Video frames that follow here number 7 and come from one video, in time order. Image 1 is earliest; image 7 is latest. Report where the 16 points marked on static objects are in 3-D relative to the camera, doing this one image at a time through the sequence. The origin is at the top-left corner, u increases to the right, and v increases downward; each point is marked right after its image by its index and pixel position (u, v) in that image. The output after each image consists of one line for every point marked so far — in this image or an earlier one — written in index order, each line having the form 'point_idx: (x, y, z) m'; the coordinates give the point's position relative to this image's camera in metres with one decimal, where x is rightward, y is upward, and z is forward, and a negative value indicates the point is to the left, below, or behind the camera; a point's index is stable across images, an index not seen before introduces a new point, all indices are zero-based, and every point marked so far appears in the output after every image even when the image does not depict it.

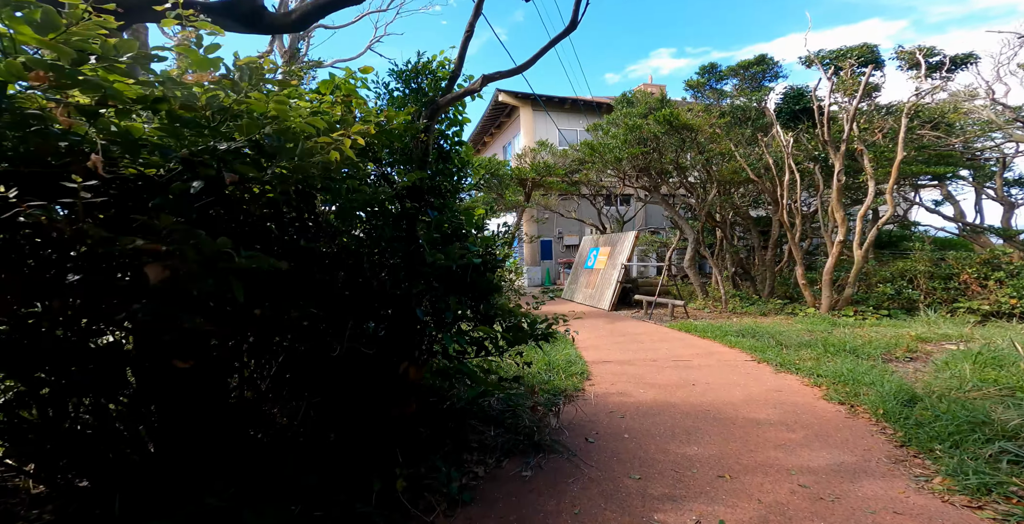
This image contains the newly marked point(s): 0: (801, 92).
0: (+6.8, +4.0, +11.6) m
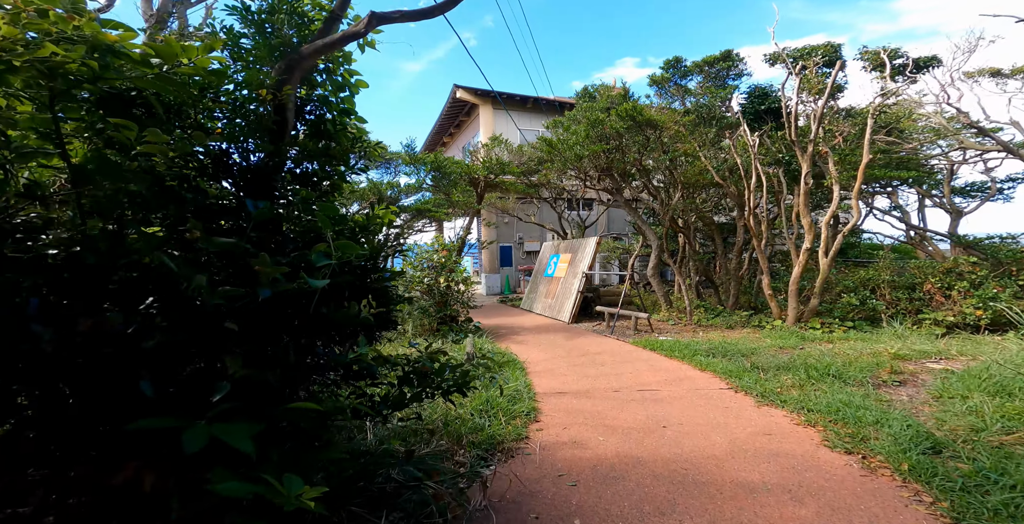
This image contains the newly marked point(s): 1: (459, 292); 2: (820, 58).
0: (+5.7, +3.8, +11.1) m
1: (-1.0, -0.6, +8.9) m
2: (+6.6, +4.4, +10.7) m
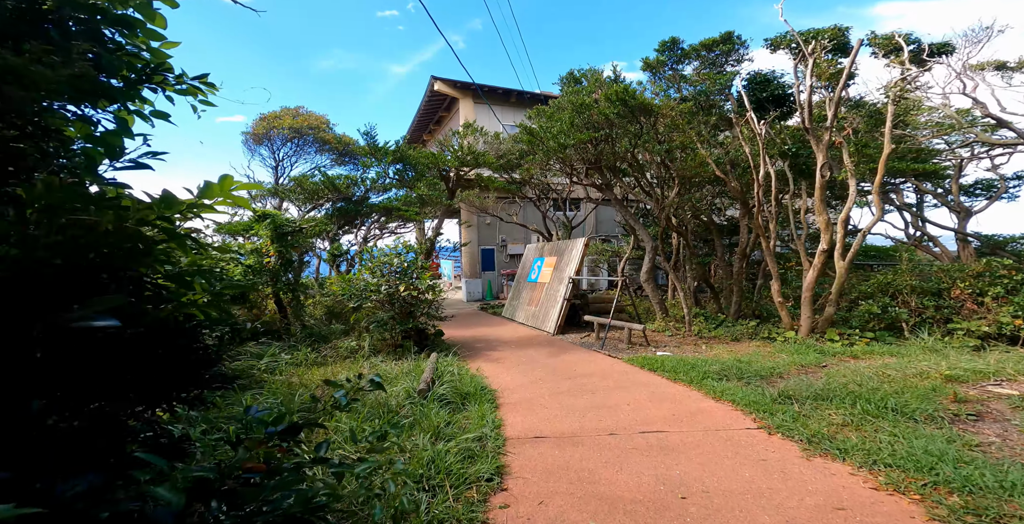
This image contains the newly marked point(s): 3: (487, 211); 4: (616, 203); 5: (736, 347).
0: (+5.3, +3.8, +10.1) m
1: (-1.3, -0.7, +7.6) m
2: (+6.2, +4.3, +9.7) m
3: (-0.7, +1.4, +13.1) m
4: (+2.1, +1.2, +9.9) m
5: (+3.3, -1.2, +7.2) m
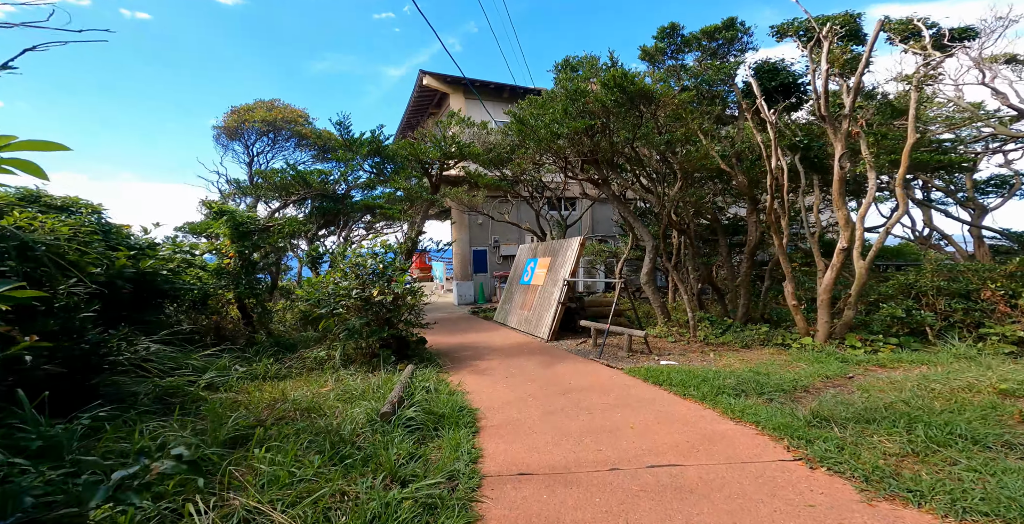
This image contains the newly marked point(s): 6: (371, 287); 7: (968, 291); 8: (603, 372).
0: (+5.1, +3.8, +9.5) m
1: (-1.5, -0.7, +6.9) m
2: (+6.0, +4.3, +9.1) m
3: (-0.9, +1.3, +12.4) m
4: (+1.9, +1.2, +9.2) m
5: (+3.1, -1.2, +6.5) m
6: (-1.9, -0.3, +6.7) m
7: (+6.5, -0.4, +7.0) m
8: (+1.1, -1.3, +5.9) m
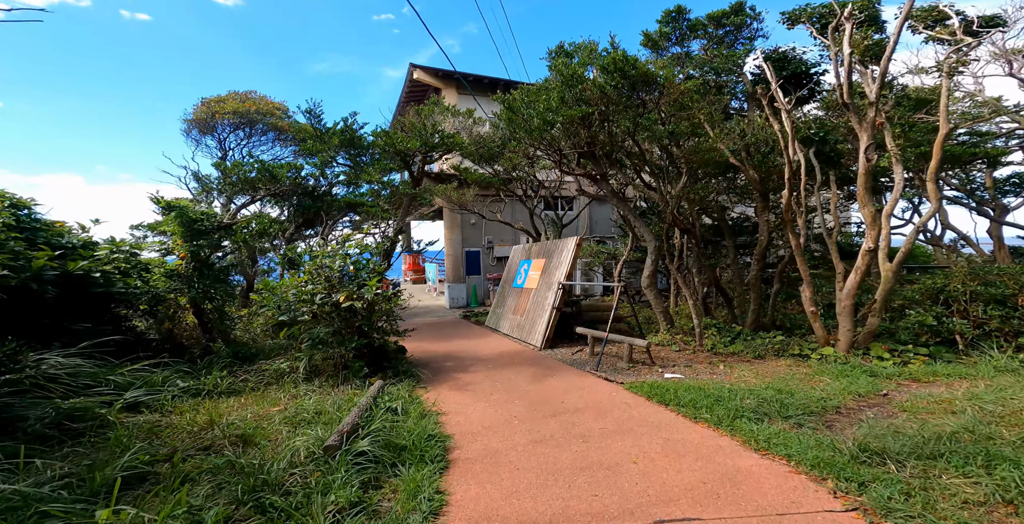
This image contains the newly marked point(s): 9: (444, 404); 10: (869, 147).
0: (+4.9, +3.7, +8.8) m
1: (-1.7, -0.7, +6.2) m
2: (+5.8, +4.3, +8.4) m
3: (-1.1, +1.3, +11.7) m
4: (+1.7, +1.1, +8.6) m
5: (+2.9, -1.2, +5.9) m
6: (-2.1, -0.3, +6.0) m
7: (+6.3, -0.4, +6.3) m
8: (+0.9, -1.3, +5.2) m
9: (-0.7, -1.4, +4.9) m
10: (+4.3, +1.4, +6.0) m
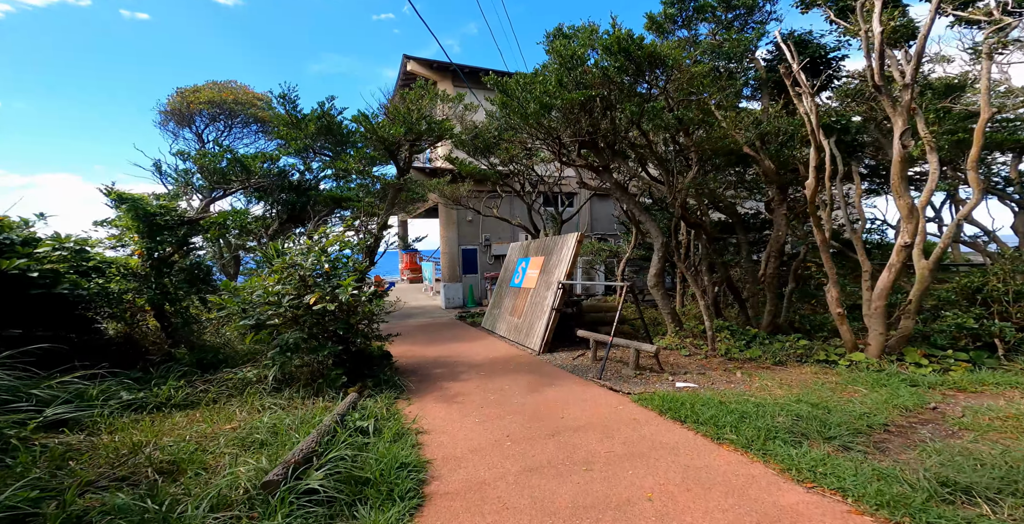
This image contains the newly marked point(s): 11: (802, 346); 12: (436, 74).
0: (+4.8, +3.8, +8.2) m
1: (-1.7, -0.7, +5.6) m
2: (+5.8, +4.3, +7.8) m
3: (-1.2, +1.3, +11.1) m
4: (+1.7, +1.2, +8.0) m
5: (+2.9, -1.2, +5.3) m
6: (-2.1, -0.3, +5.4) m
7: (+6.2, -0.4, +5.7) m
8: (+0.9, -1.3, +4.6) m
9: (-0.7, -1.4, +4.3) m
10: (+4.2, +1.5, +5.4) m
11: (+3.5, -1.0, +5.9) m
12: (-2.1, +5.3, +13.9) m
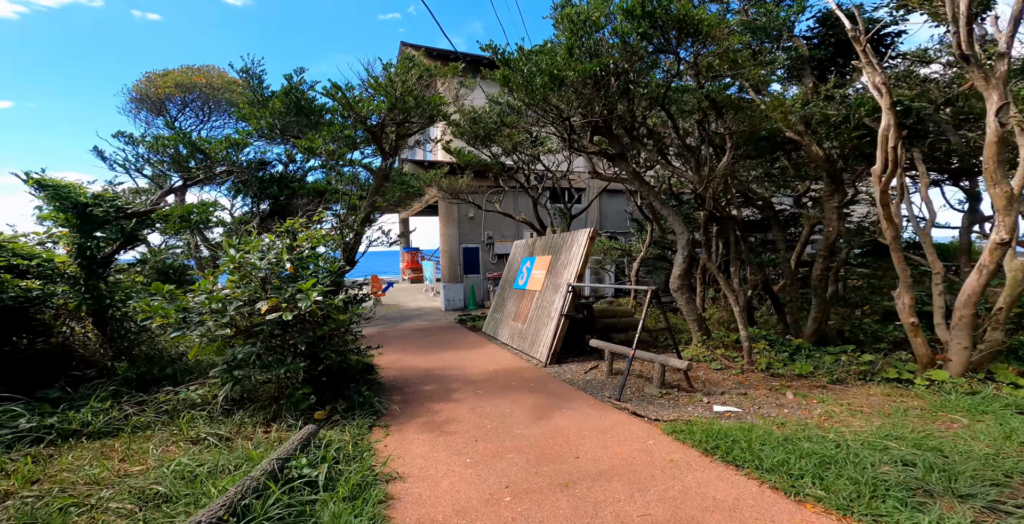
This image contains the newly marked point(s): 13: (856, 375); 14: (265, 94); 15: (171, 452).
0: (+4.9, +3.8, +7.3) m
1: (-1.7, -0.6, +4.7) m
2: (+5.8, +4.4, +6.8) m
3: (-1.1, +1.3, +10.2) m
4: (+1.7, +1.2, +7.0) m
5: (+2.9, -1.2, +4.3) m
6: (-2.1, -0.3, +4.5) m
7: (+6.3, -0.4, +4.7) m
8: (+0.9, -1.3, +3.7) m
9: (-0.7, -1.3, +3.4) m
10: (+4.3, +1.5, +4.4) m
11: (+3.5, -1.0, +4.9) m
12: (-2.0, +5.3, +13.0) m
13: (+3.3, -1.1, +4.7) m
14: (-2.9, +2.0, +6.0) m
15: (-2.3, -1.3, +3.4) m
